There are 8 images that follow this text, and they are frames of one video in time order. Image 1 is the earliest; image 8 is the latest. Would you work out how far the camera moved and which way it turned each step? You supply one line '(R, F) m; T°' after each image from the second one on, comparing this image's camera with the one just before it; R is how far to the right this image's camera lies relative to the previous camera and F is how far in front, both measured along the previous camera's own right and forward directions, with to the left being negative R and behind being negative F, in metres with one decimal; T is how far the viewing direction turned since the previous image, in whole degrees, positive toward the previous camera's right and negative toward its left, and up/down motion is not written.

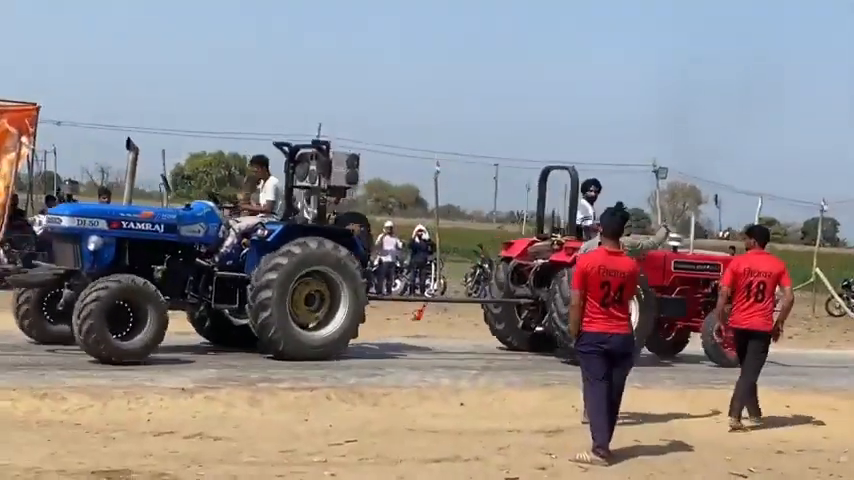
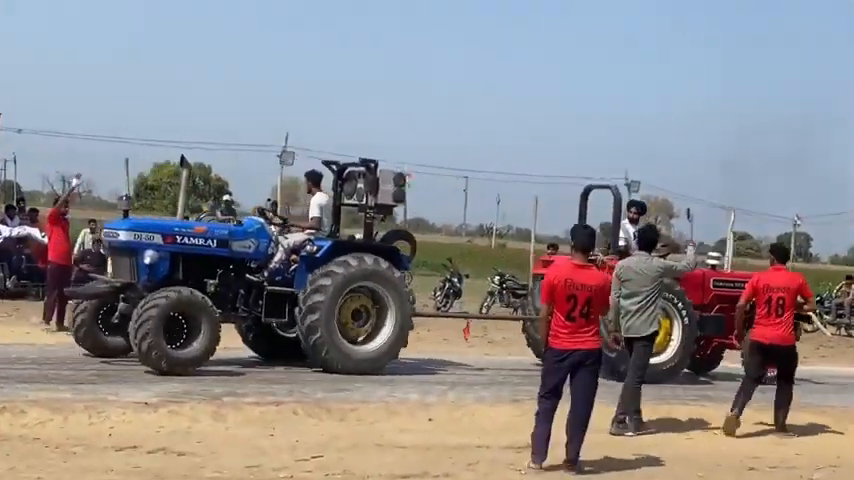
(+0.6, +0.2) m; -2°
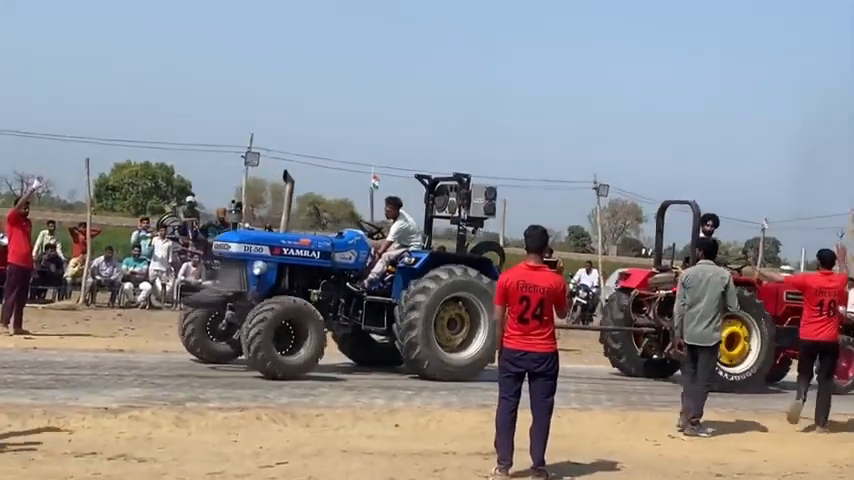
(0.0, +0.1) m; +2°
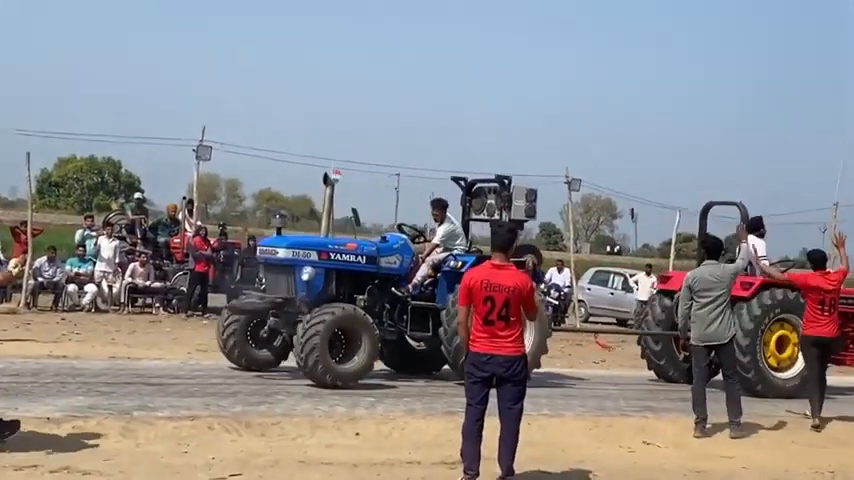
(+0.2, +0.6) m; +1°
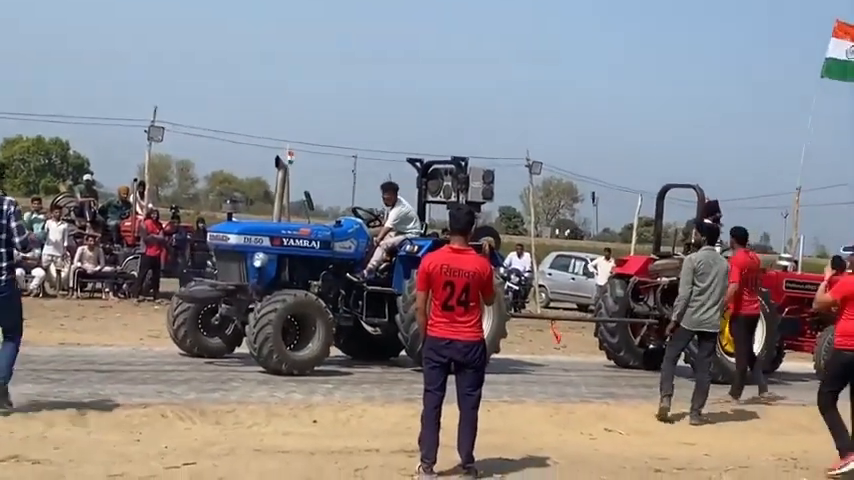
(+0.1, +0.2) m; +1°
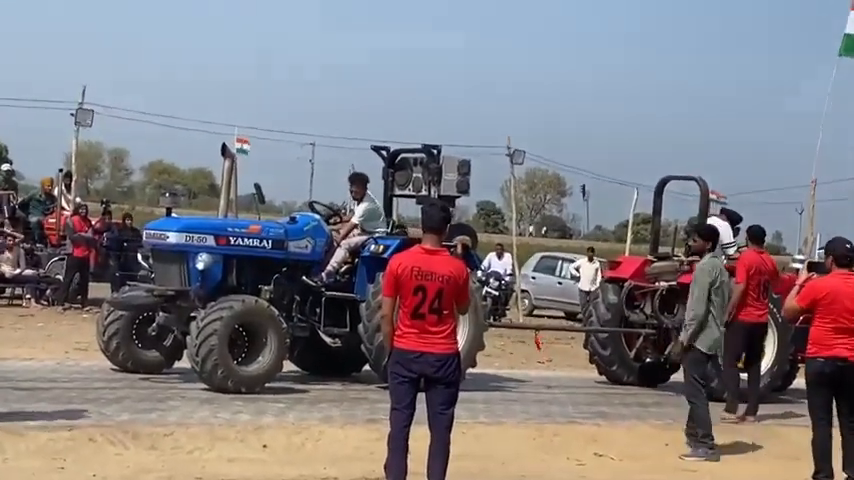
(+0.1, +1.2) m; +1°
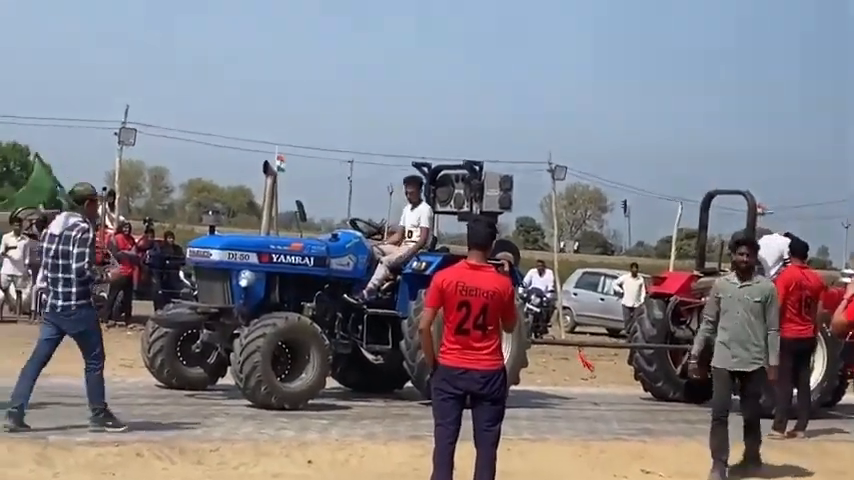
(-0.1, 0.0) m; -2°
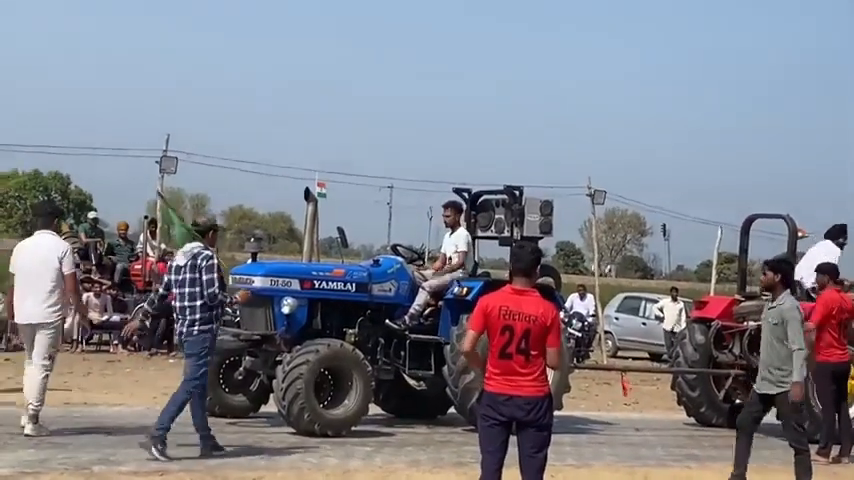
(-0.1, 0.0) m; -1°
